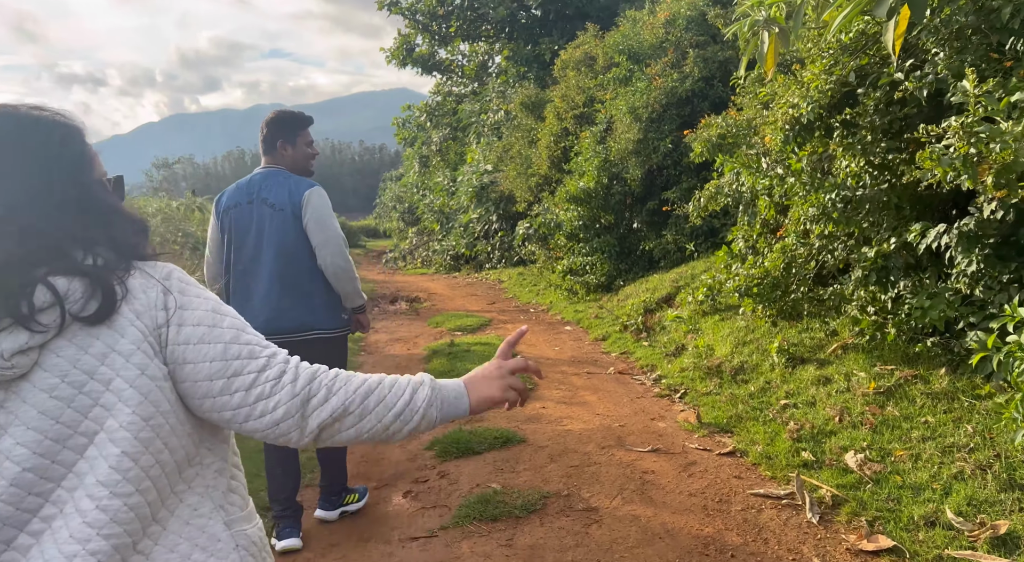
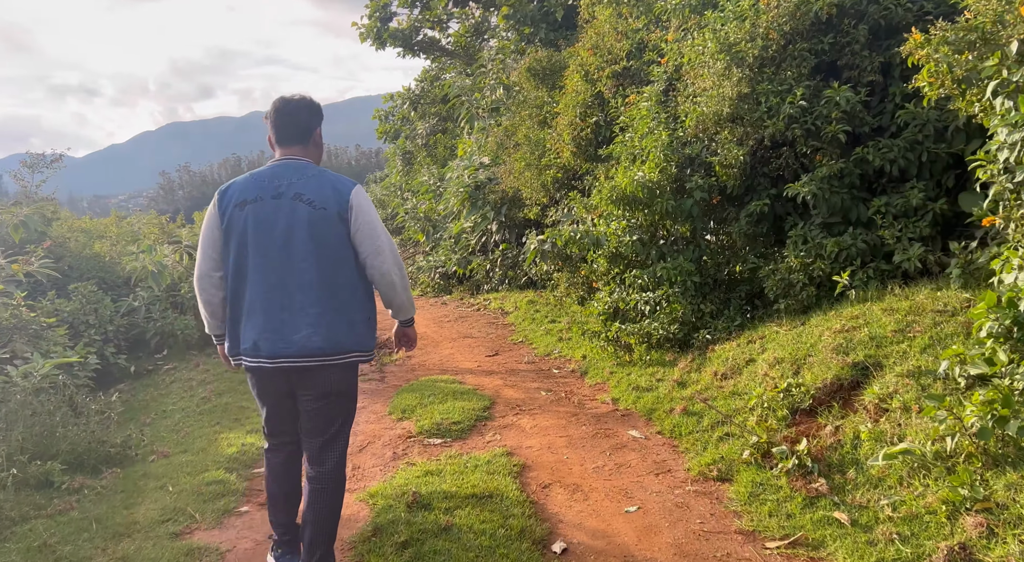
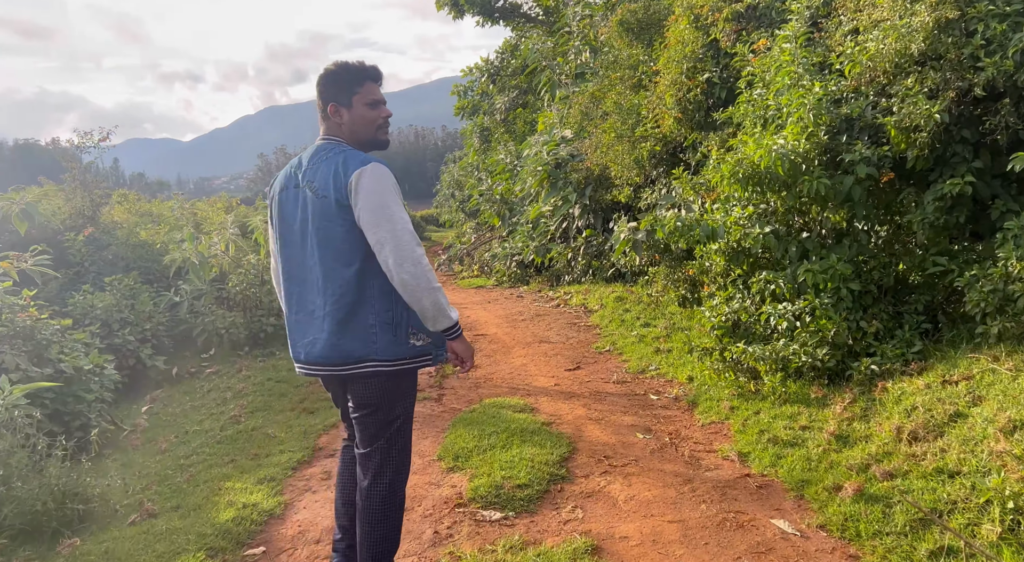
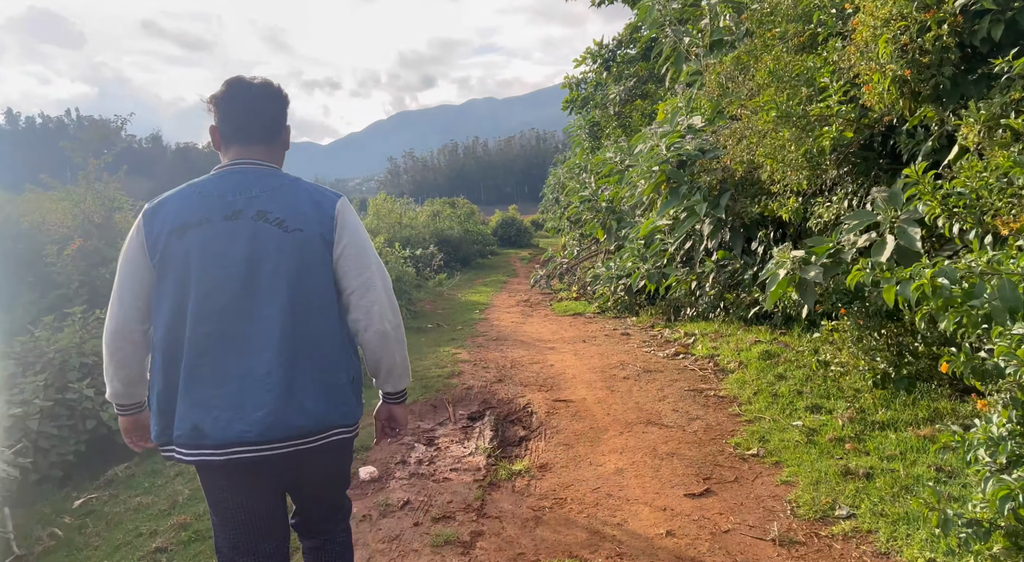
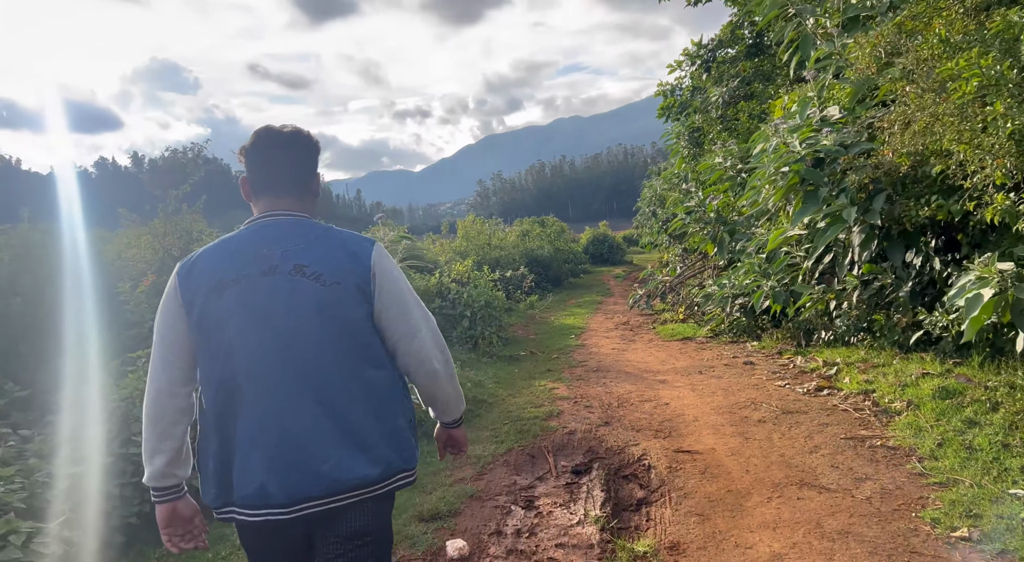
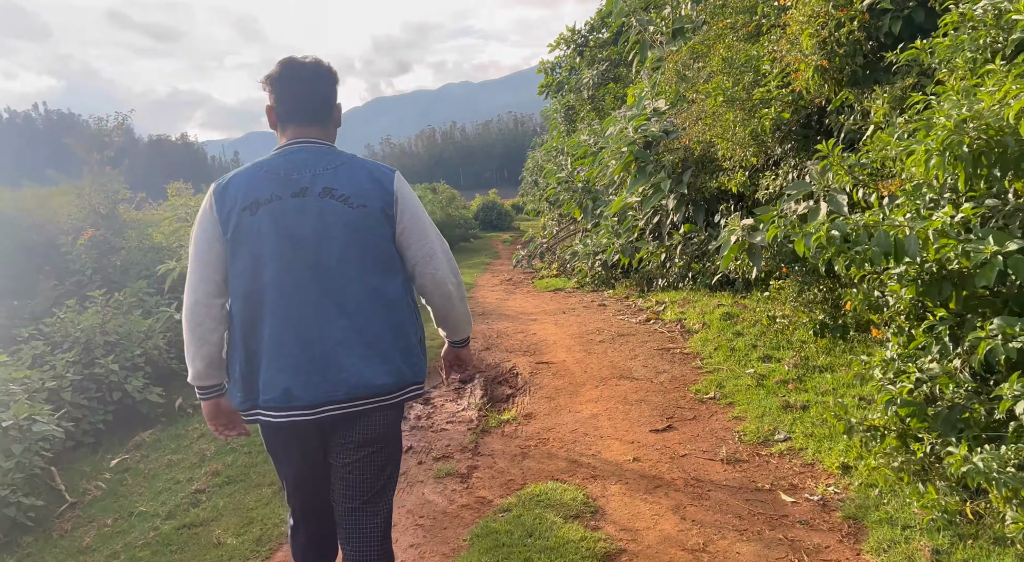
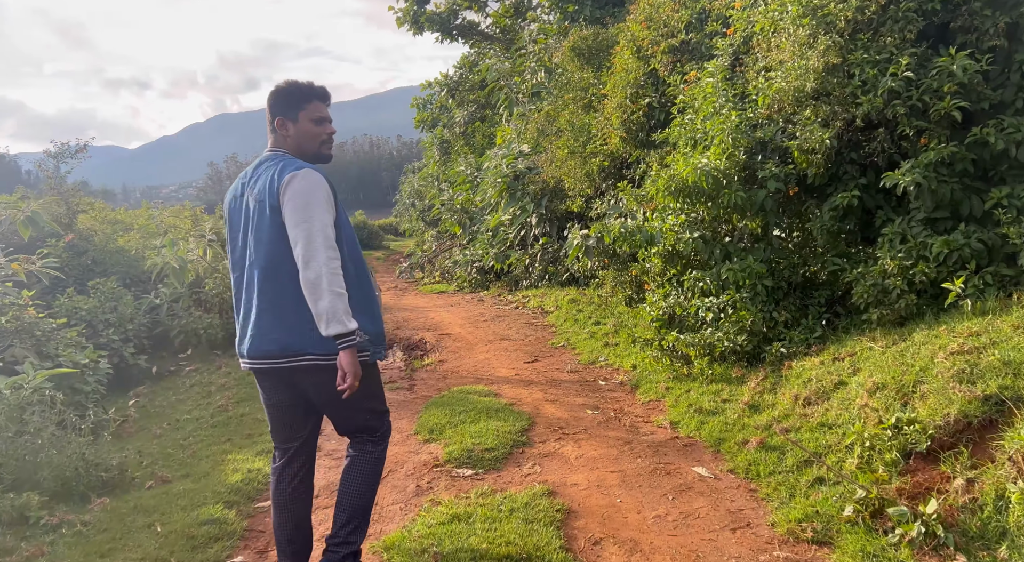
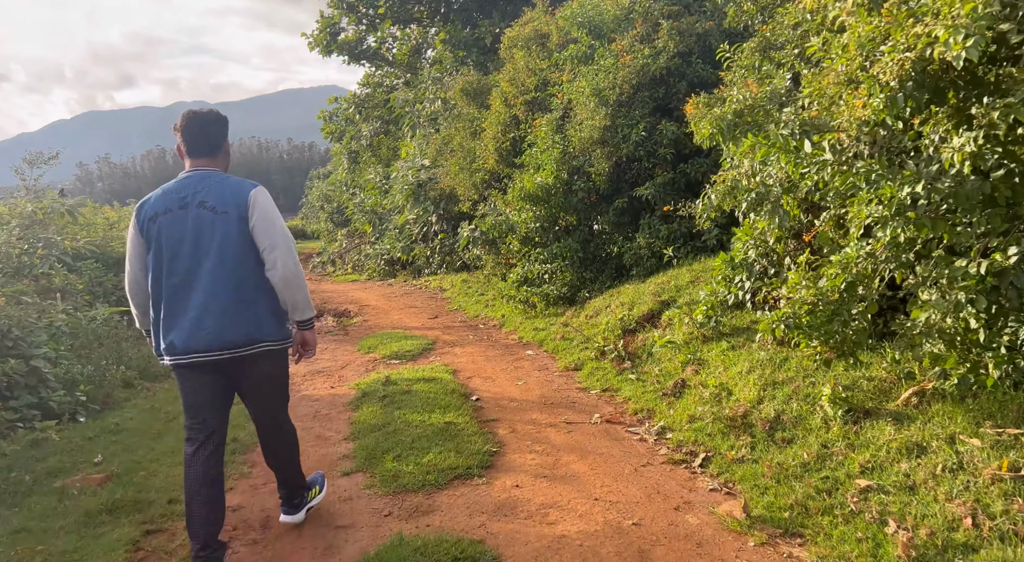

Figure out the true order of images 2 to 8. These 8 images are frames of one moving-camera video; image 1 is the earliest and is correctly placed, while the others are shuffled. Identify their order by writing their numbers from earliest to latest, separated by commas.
8, 2, 7, 3, 6, 4, 5
